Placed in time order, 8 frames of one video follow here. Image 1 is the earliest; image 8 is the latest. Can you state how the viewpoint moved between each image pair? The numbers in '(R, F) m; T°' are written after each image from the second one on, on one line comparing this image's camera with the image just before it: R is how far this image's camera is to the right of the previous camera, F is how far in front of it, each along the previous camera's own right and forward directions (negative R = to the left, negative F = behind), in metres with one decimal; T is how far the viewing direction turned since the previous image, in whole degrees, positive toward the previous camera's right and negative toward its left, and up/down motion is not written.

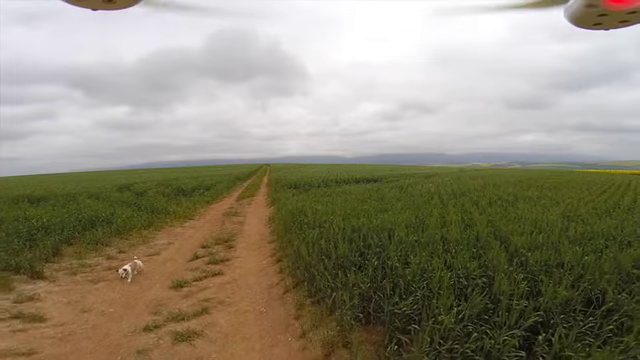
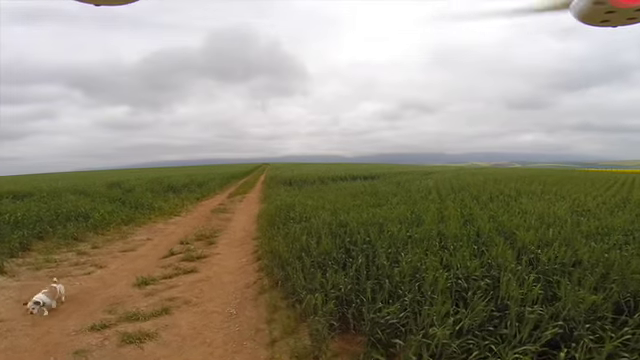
(+0.3, +0.7) m; 0°
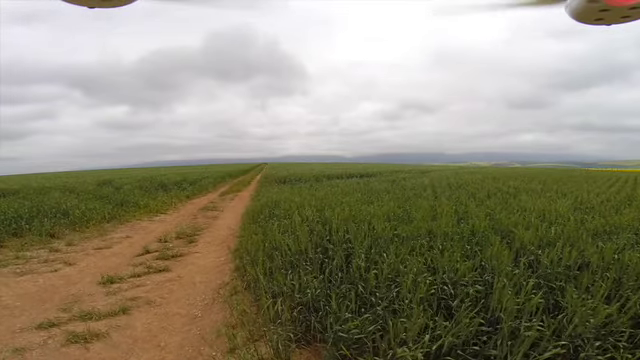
(+0.4, +0.5) m; 0°
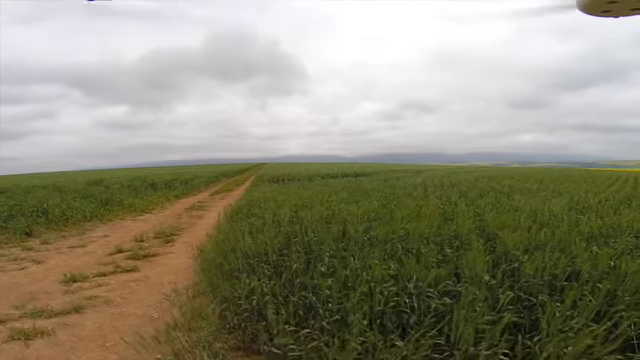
(+0.5, +0.4) m; 0°
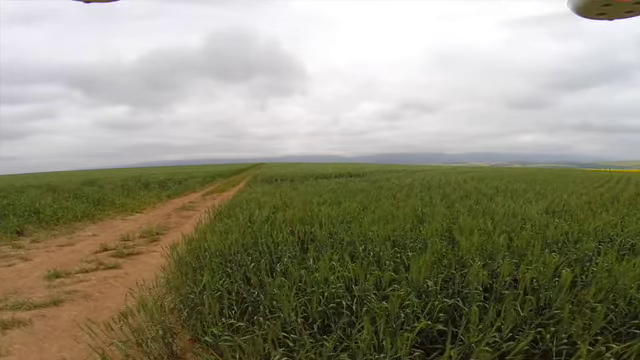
(+0.5, -0.1) m; 0°
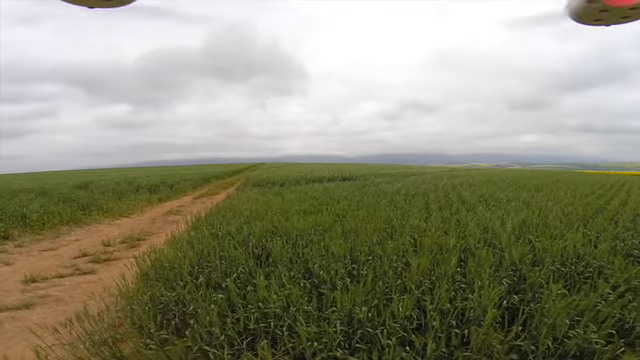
(+0.6, 0.0) m; 0°
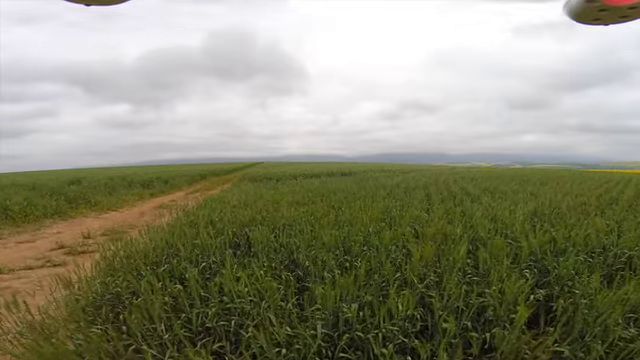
(+0.2, +0.5) m; 0°
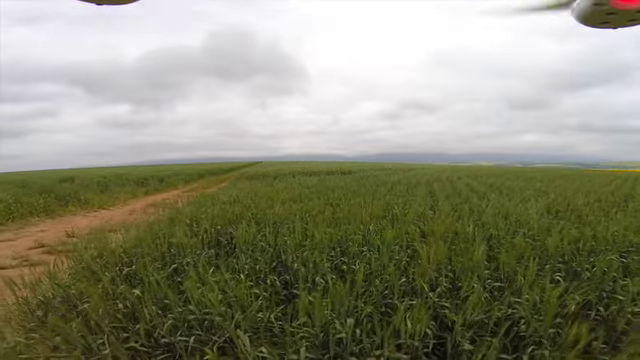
(+0.1, +0.4) m; 0°
